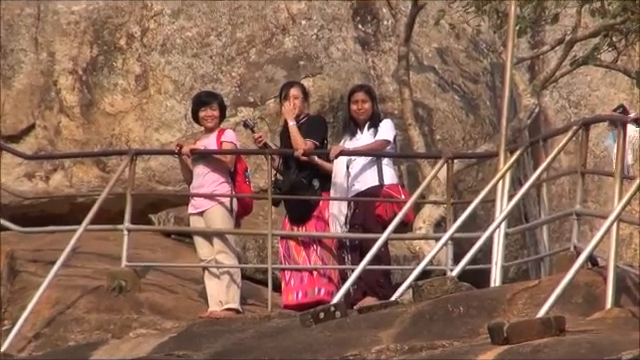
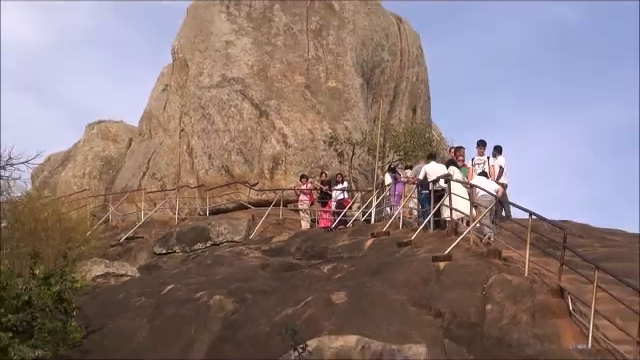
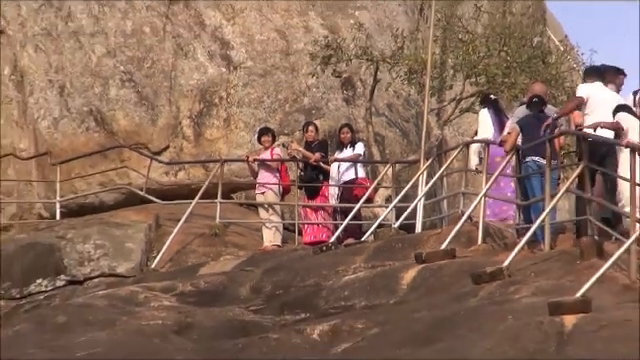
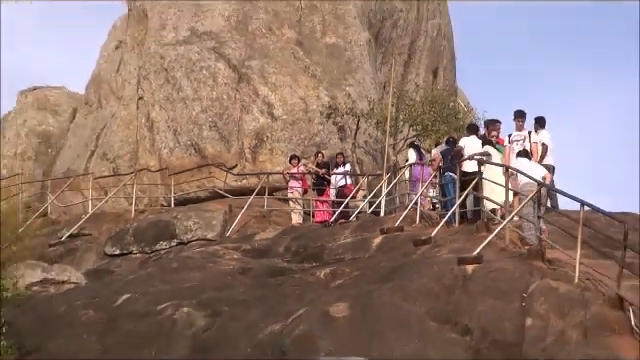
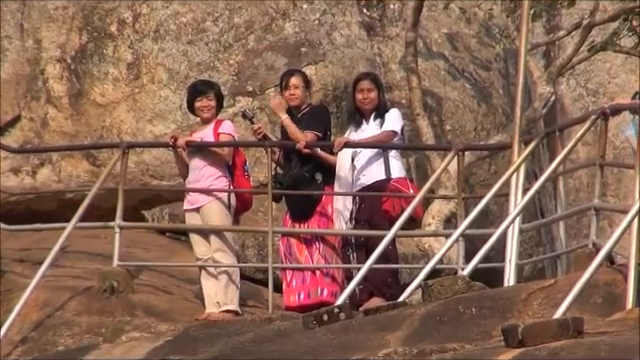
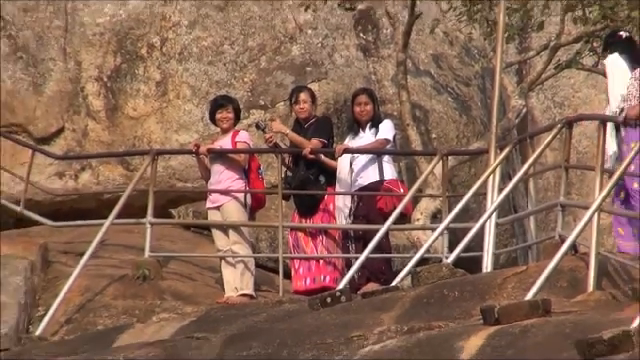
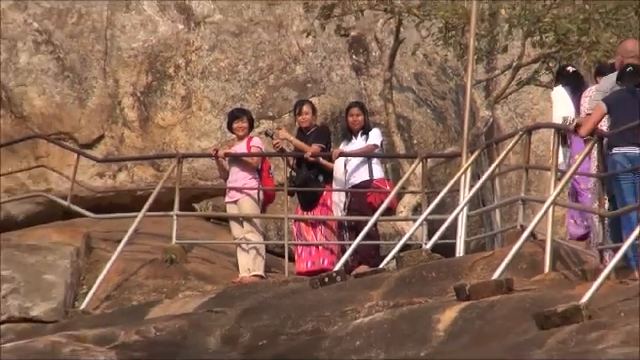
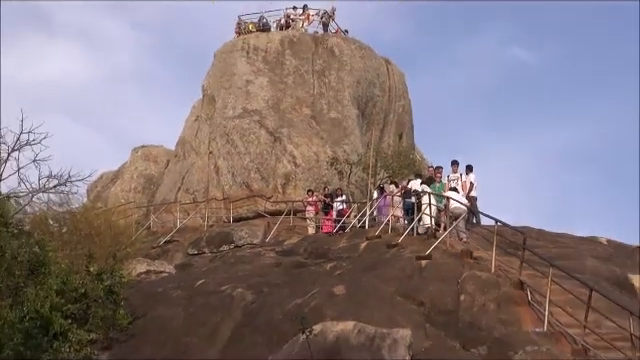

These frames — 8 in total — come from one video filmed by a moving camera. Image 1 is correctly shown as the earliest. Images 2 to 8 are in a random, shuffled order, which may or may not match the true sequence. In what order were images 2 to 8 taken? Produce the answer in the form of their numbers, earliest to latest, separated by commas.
5, 6, 7, 3, 4, 2, 8
